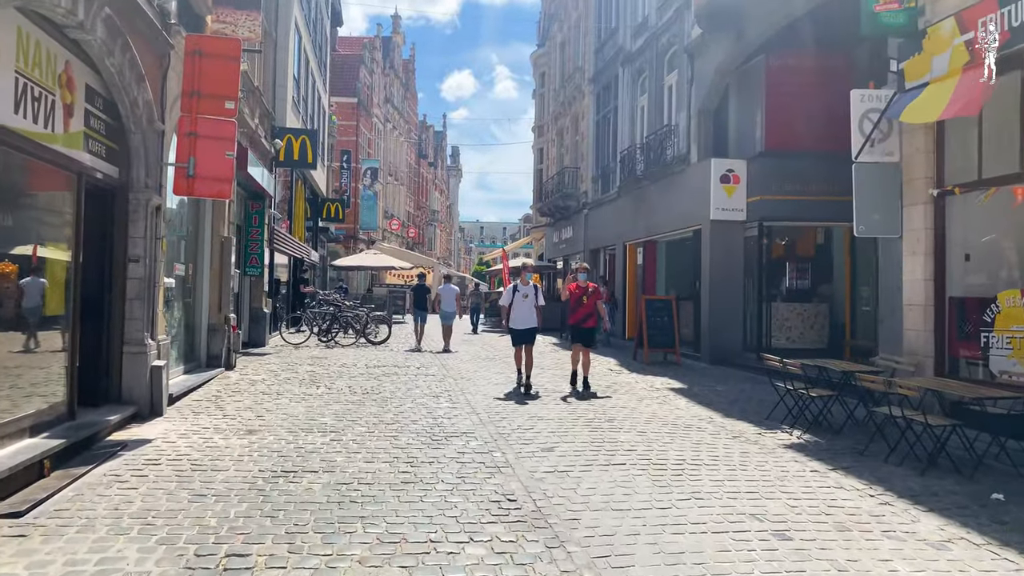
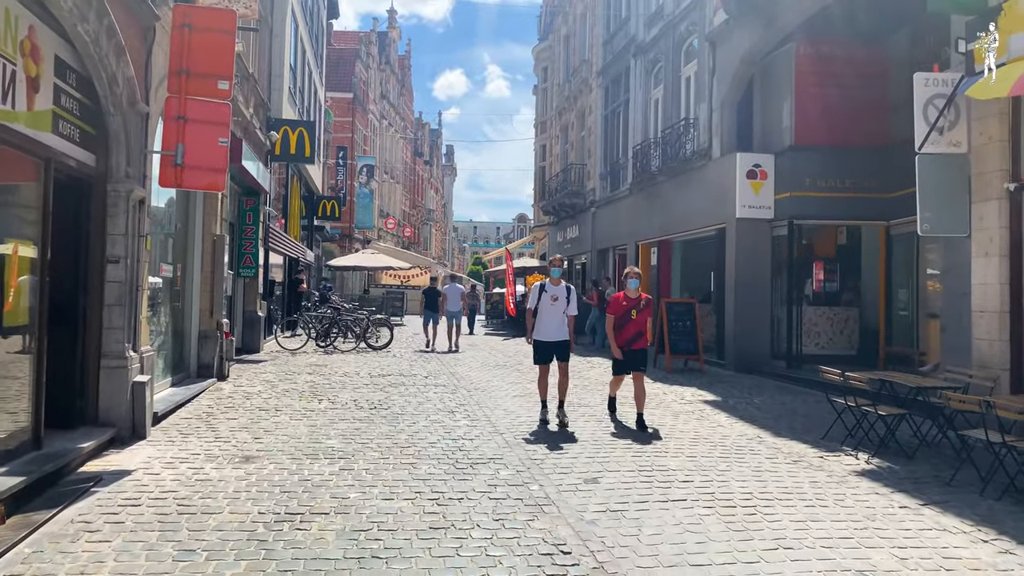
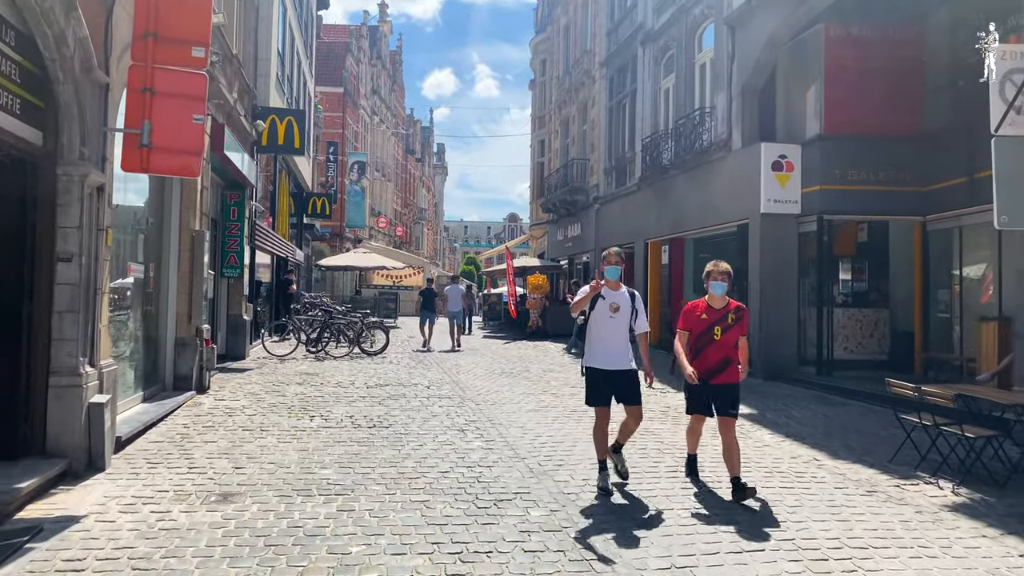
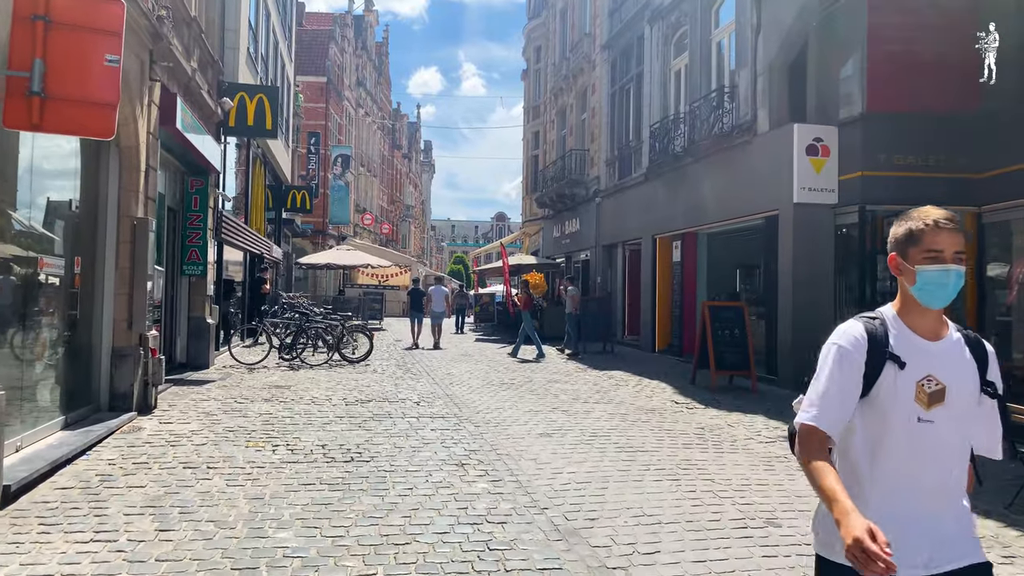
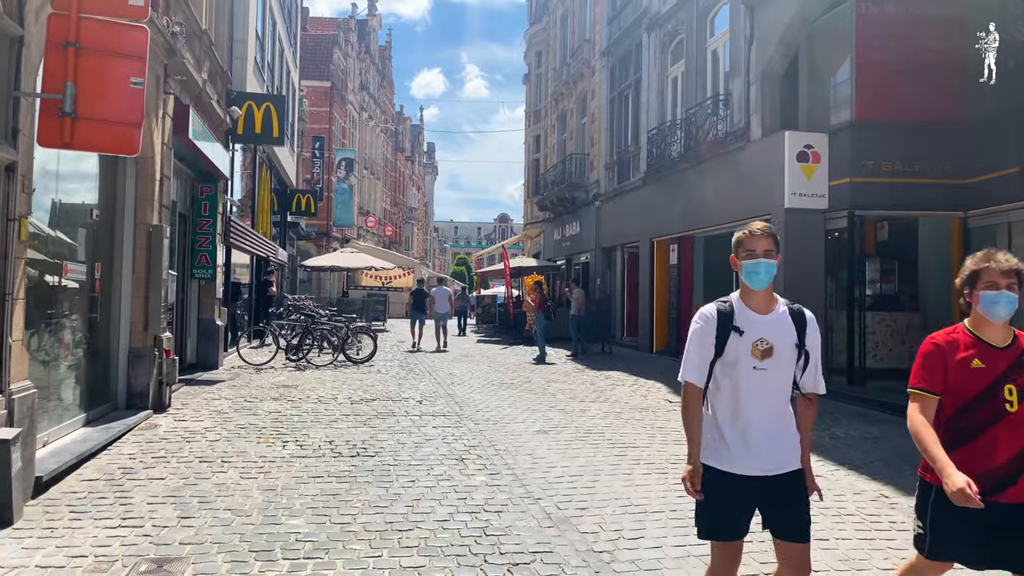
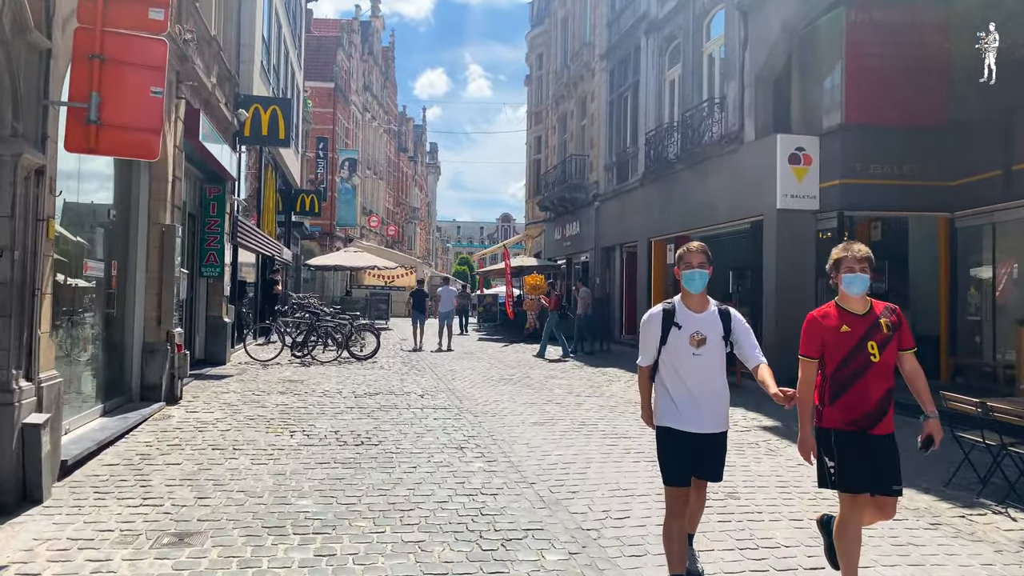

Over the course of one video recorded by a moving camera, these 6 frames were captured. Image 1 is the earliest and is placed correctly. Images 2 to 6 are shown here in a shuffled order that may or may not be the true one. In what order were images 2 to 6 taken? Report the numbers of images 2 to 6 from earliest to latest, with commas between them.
2, 3, 6, 5, 4
